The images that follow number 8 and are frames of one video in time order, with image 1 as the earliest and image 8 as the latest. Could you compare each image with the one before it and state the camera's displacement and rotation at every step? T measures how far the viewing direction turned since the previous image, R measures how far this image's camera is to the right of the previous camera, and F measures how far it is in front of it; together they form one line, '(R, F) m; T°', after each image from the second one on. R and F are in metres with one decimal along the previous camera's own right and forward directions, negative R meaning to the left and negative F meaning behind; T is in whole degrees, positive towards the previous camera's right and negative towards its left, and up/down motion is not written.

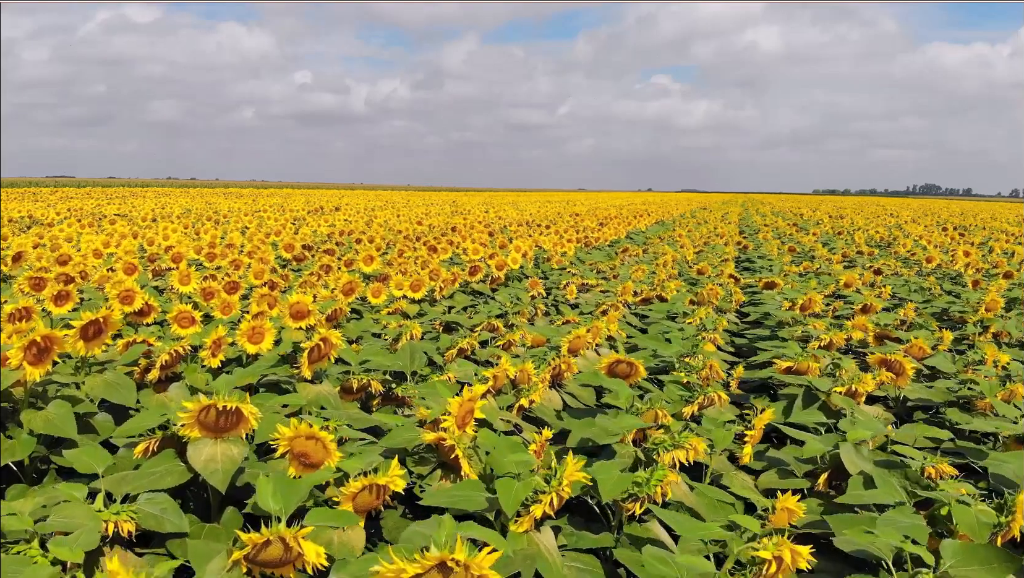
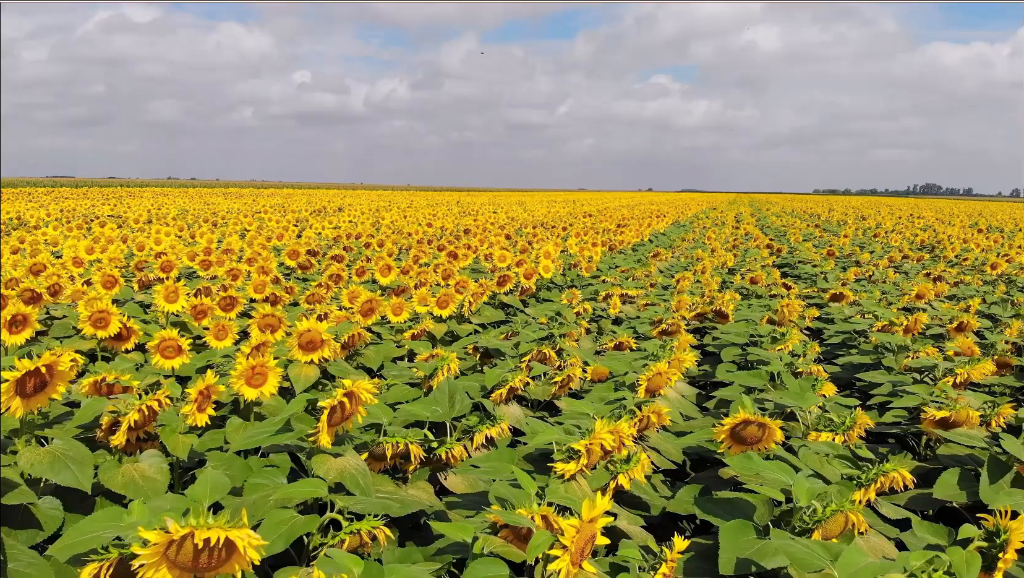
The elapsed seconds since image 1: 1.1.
(-0.4, +1.1) m; 0°
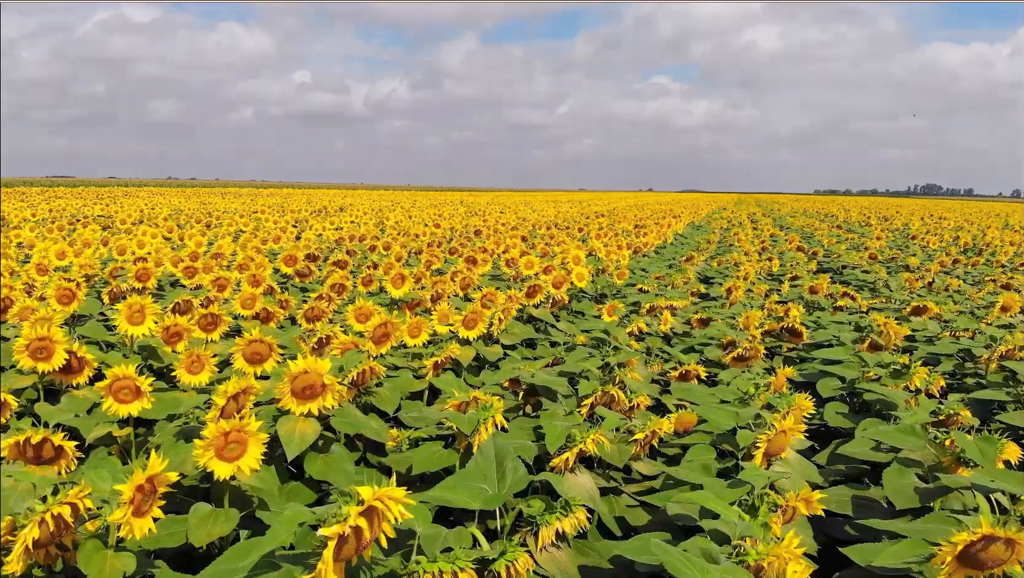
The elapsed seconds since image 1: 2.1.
(-0.3, +1.1) m; 0°
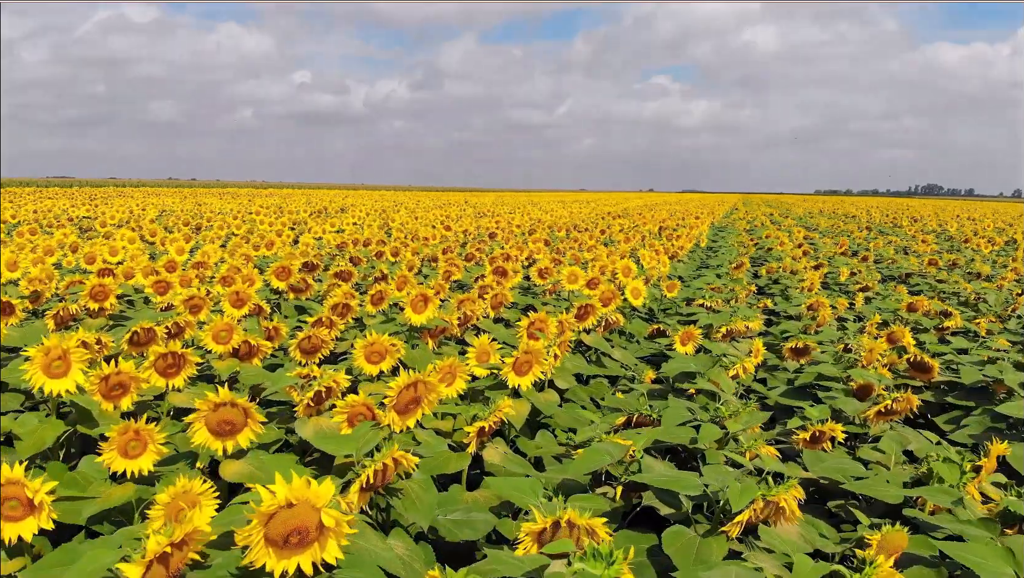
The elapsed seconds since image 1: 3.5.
(-0.4, +1.4) m; 0°
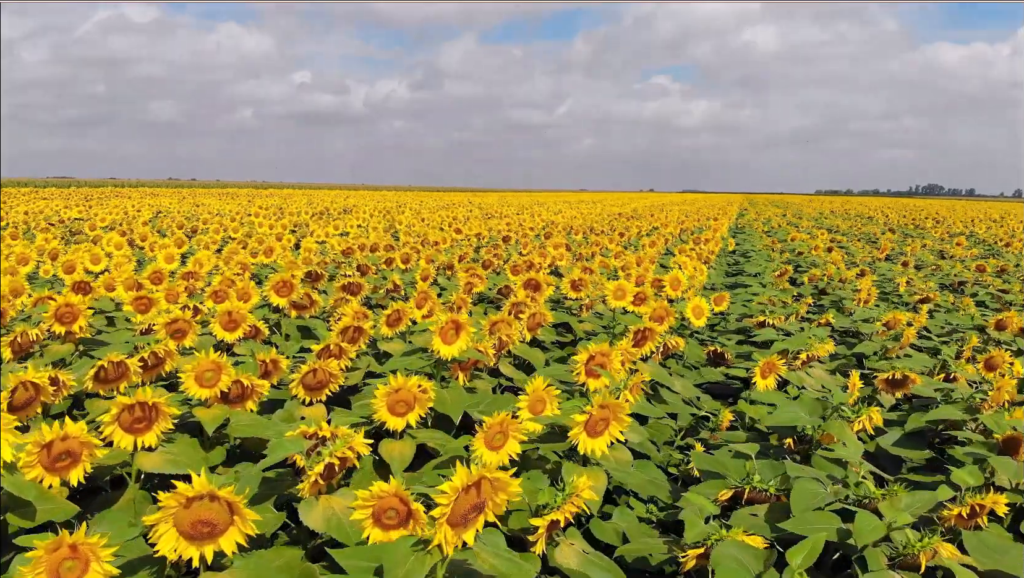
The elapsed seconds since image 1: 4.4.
(-0.3, +0.9) m; 0°
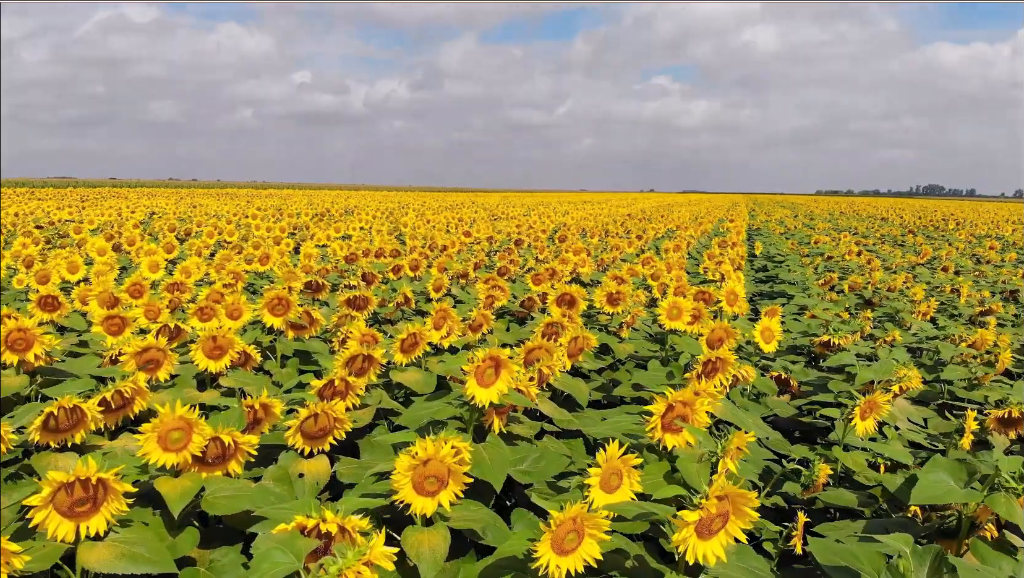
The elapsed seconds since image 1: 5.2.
(-0.2, +0.8) m; 0°
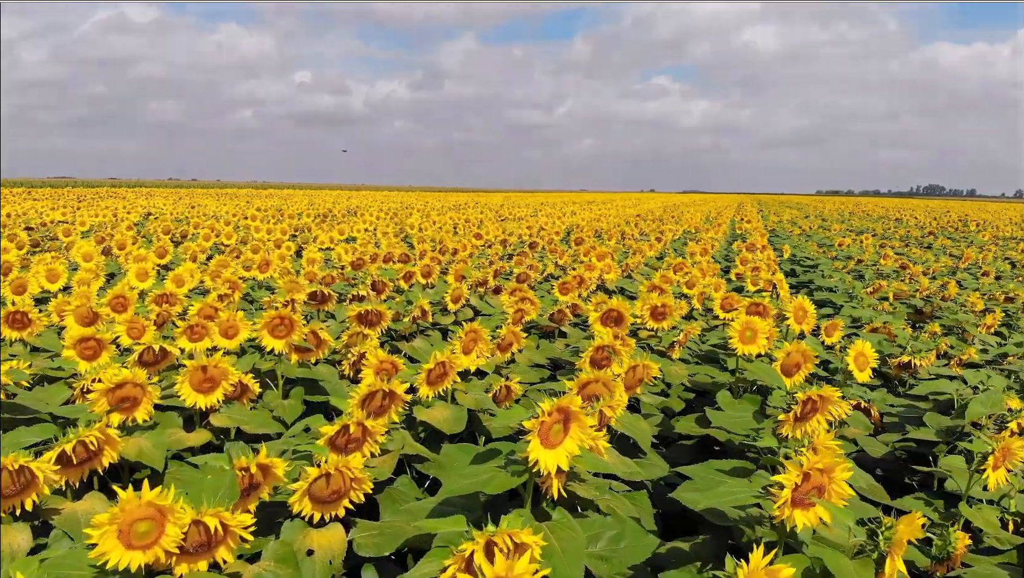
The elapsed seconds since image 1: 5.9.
(-0.3, +0.7) m; 0°
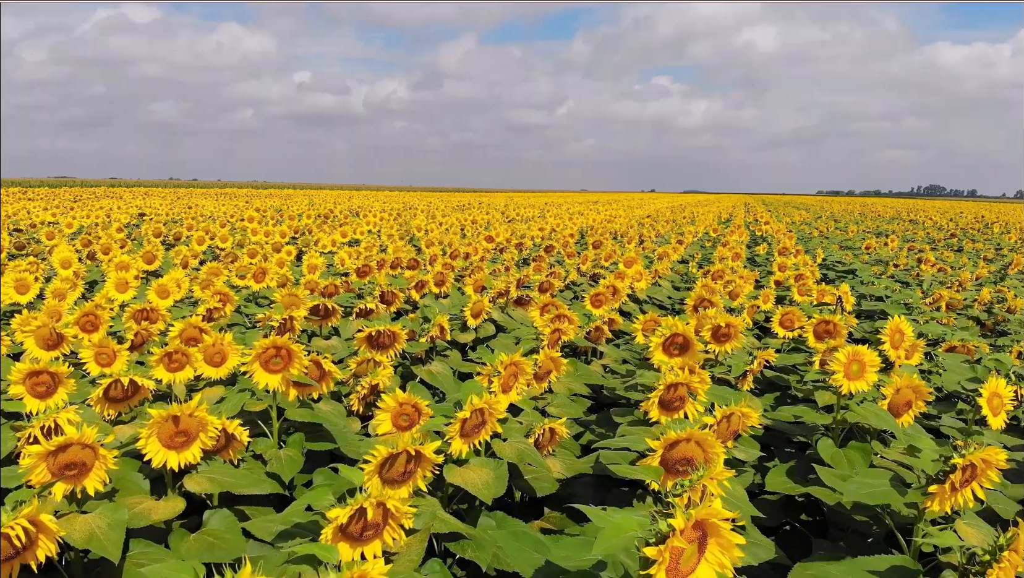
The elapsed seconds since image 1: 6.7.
(-0.2, +0.8) m; 0°
